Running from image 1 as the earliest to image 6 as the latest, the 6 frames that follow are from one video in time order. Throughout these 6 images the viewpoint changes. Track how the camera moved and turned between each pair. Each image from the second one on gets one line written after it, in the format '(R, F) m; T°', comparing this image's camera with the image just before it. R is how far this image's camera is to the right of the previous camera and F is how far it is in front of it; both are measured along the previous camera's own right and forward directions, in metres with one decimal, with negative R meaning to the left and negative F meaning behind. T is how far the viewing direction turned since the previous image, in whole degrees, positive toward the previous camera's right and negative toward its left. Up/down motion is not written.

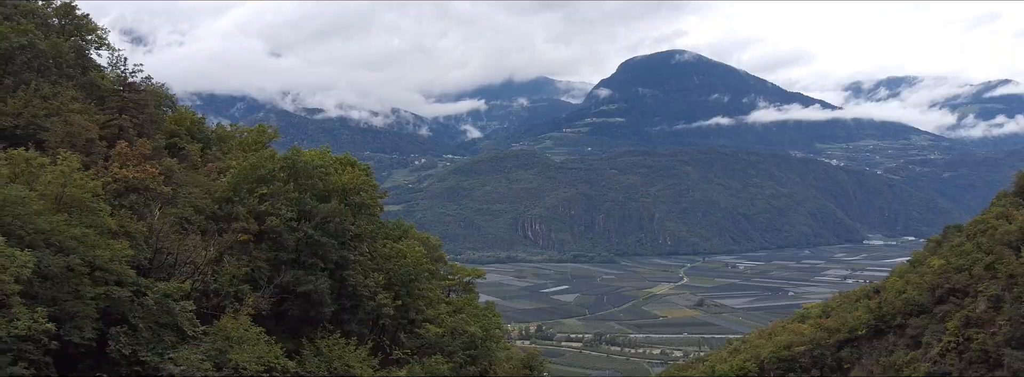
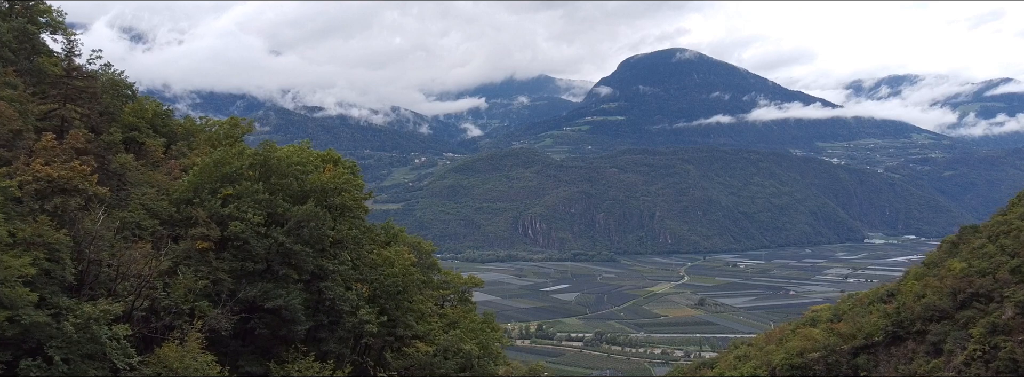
(0.0, +0.7) m; 0°
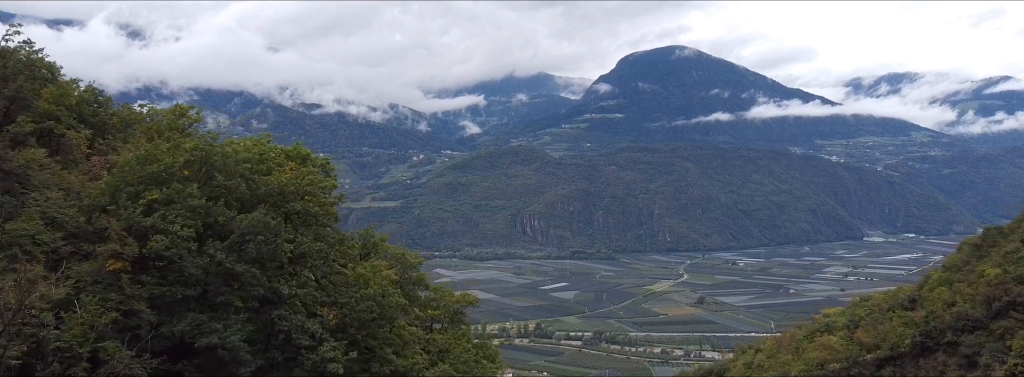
(0.0, +1.1) m; 0°
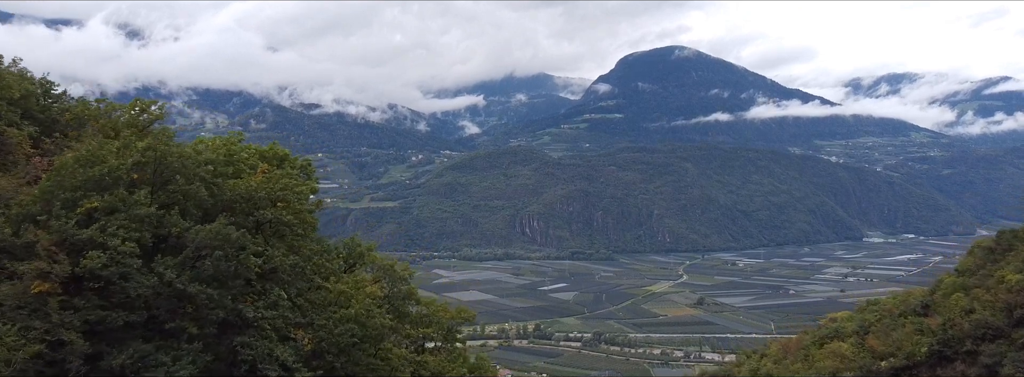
(0.0, +0.6) m; 0°
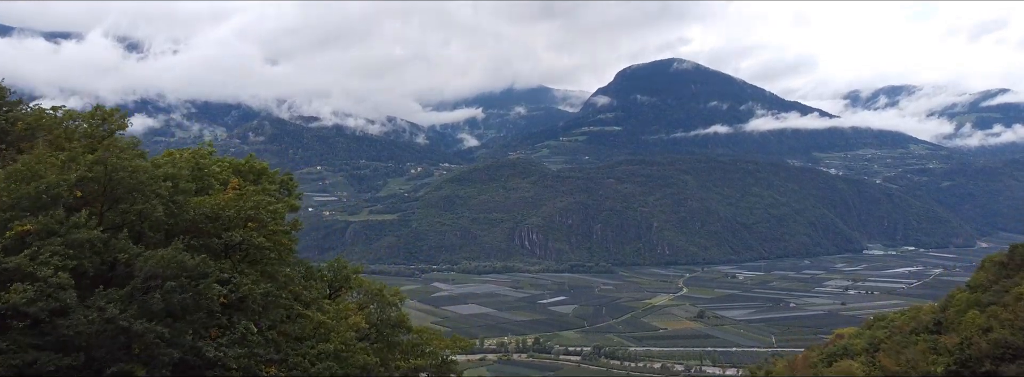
(0.0, +0.5) m; 0°
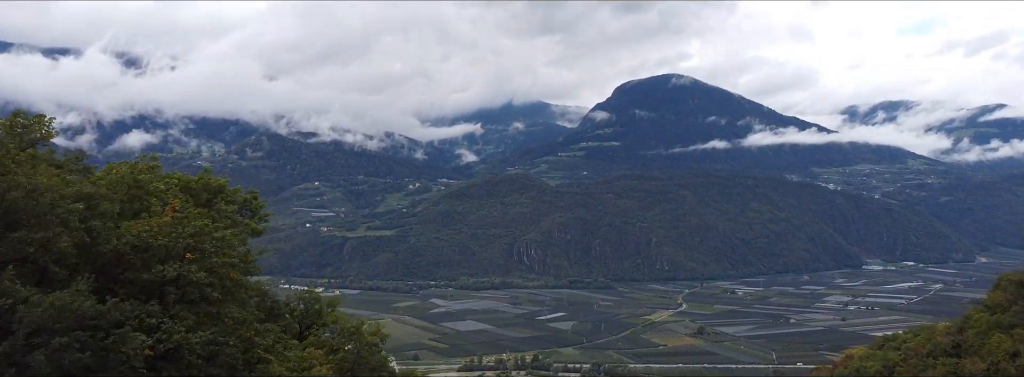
(+0.1, +0.8) m; 0°
